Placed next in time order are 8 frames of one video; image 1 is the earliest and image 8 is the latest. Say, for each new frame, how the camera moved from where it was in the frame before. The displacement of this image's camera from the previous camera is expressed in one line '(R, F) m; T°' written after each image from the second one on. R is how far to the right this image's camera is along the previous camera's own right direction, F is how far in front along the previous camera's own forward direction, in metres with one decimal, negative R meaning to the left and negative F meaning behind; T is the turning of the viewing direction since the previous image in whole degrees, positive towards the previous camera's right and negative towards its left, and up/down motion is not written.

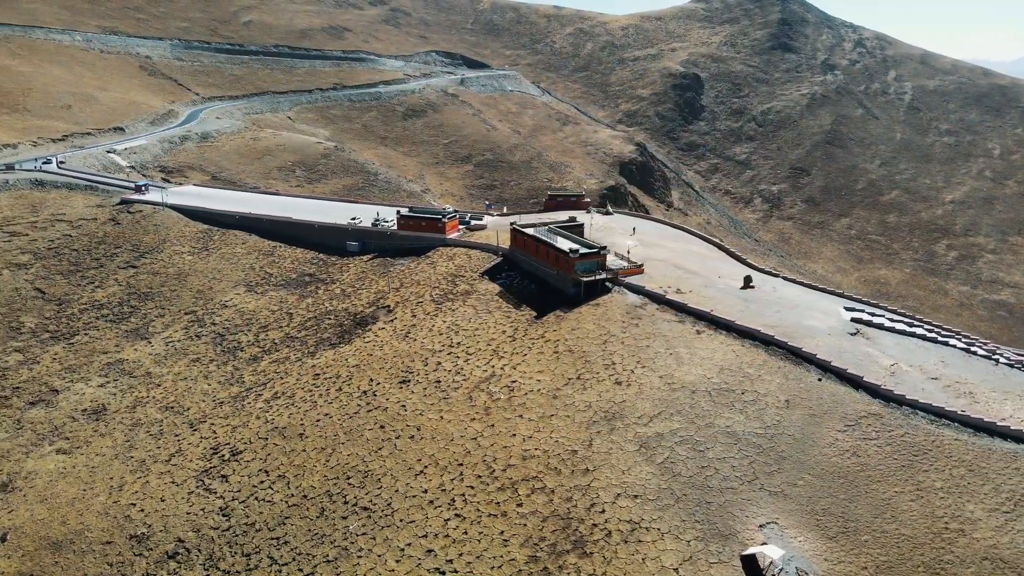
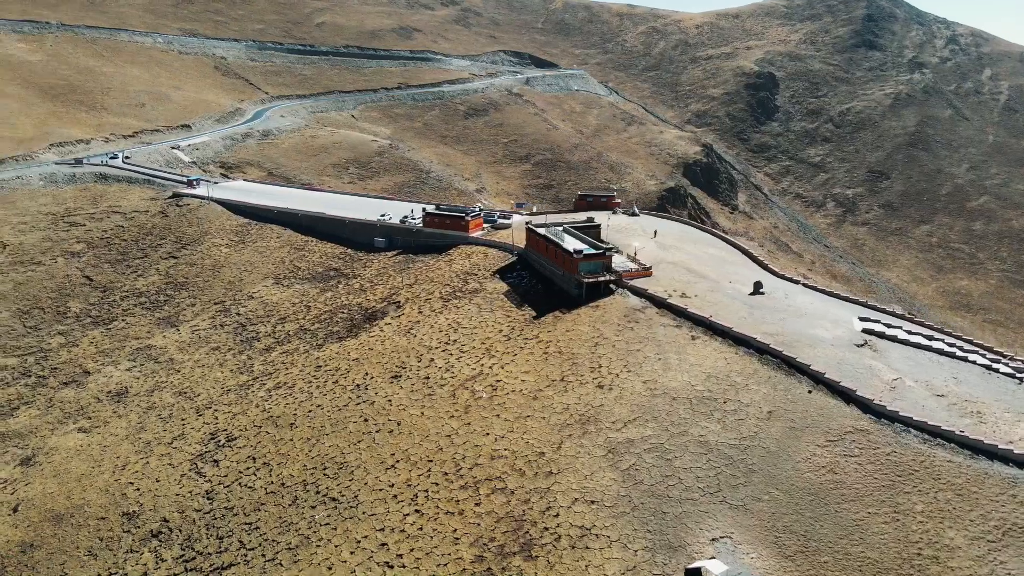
(+2.7, +0.2) m; -6°
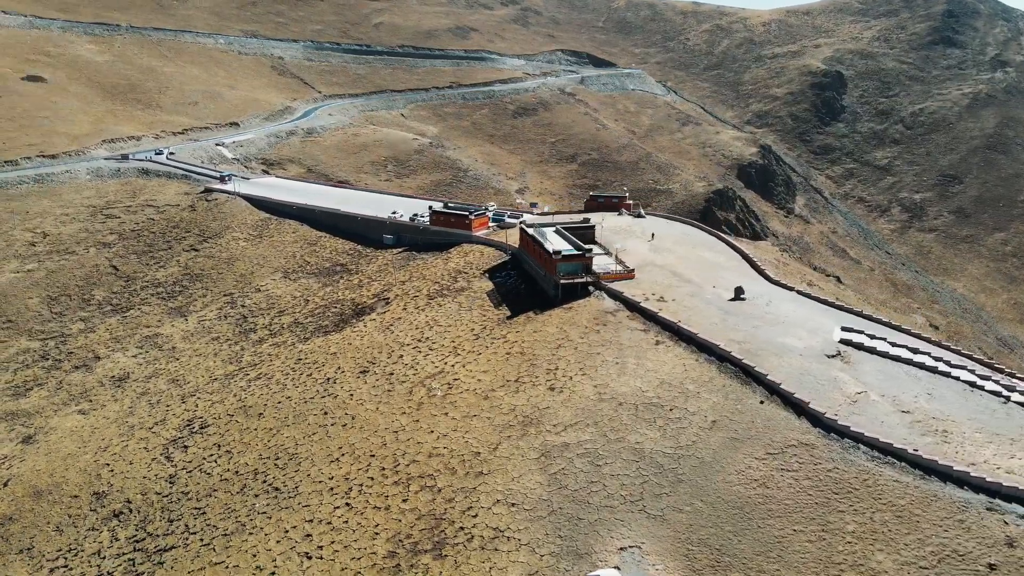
(+3.3, +0.2) m; -5°
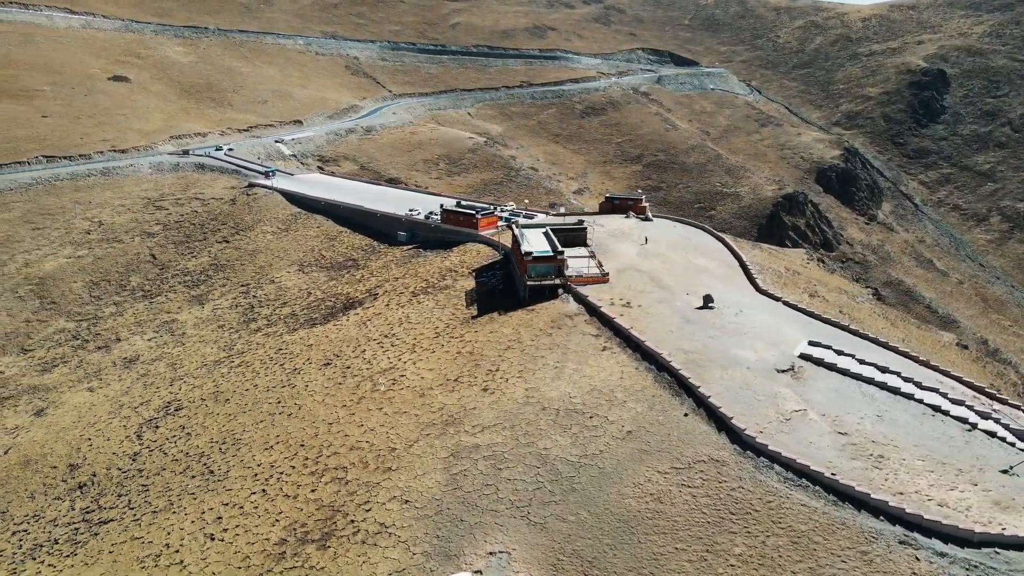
(+4.4, +0.2) m; -7°
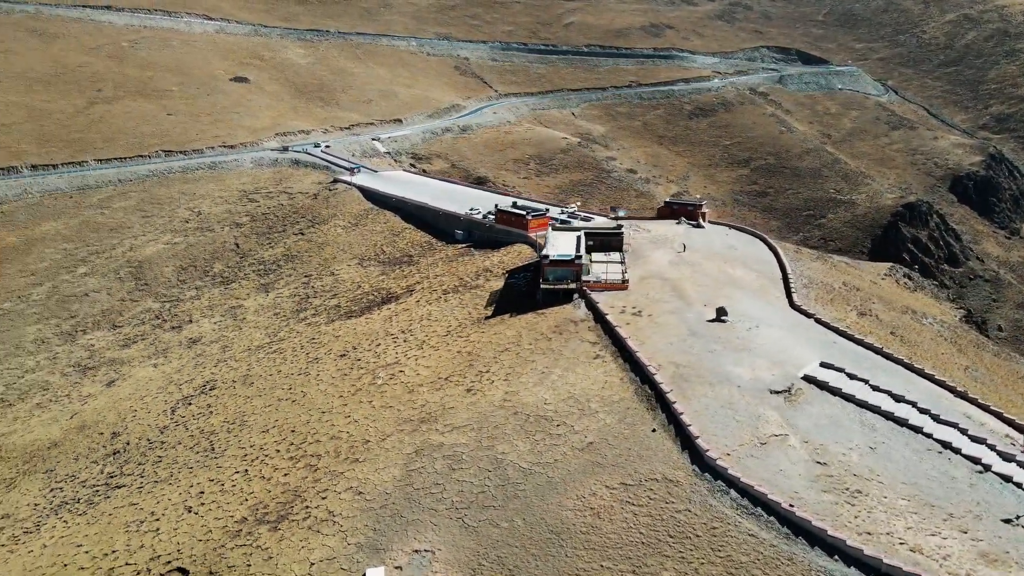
(+3.9, +0.3) m; -9°
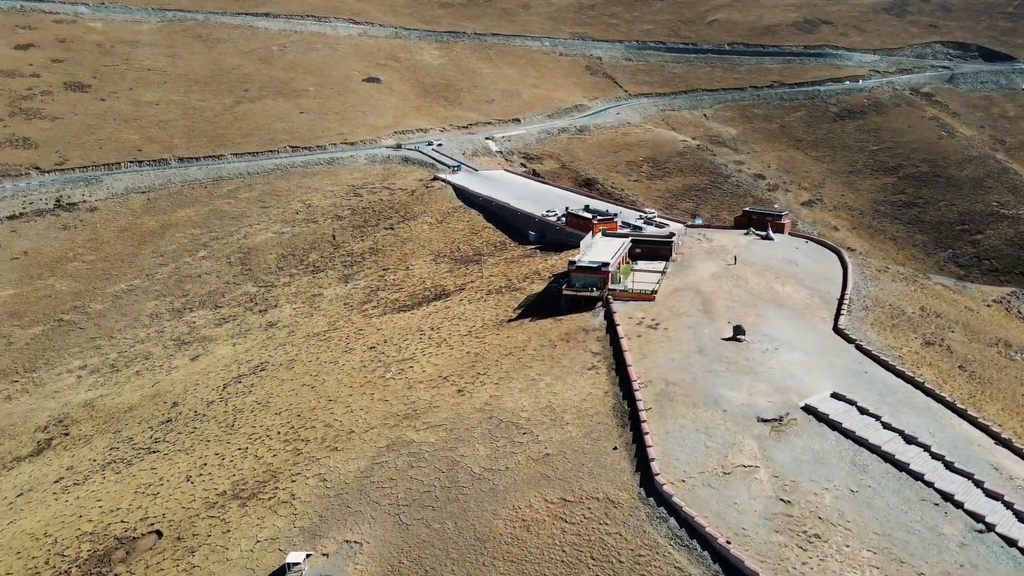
(+4.4, +0.5) m; -11°
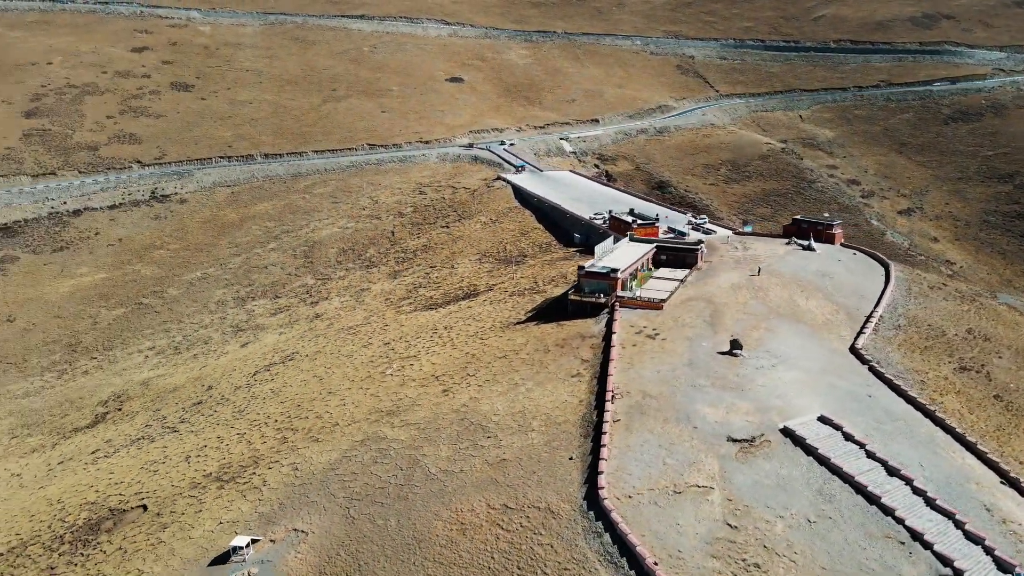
(+3.3, +0.2) m; -8°
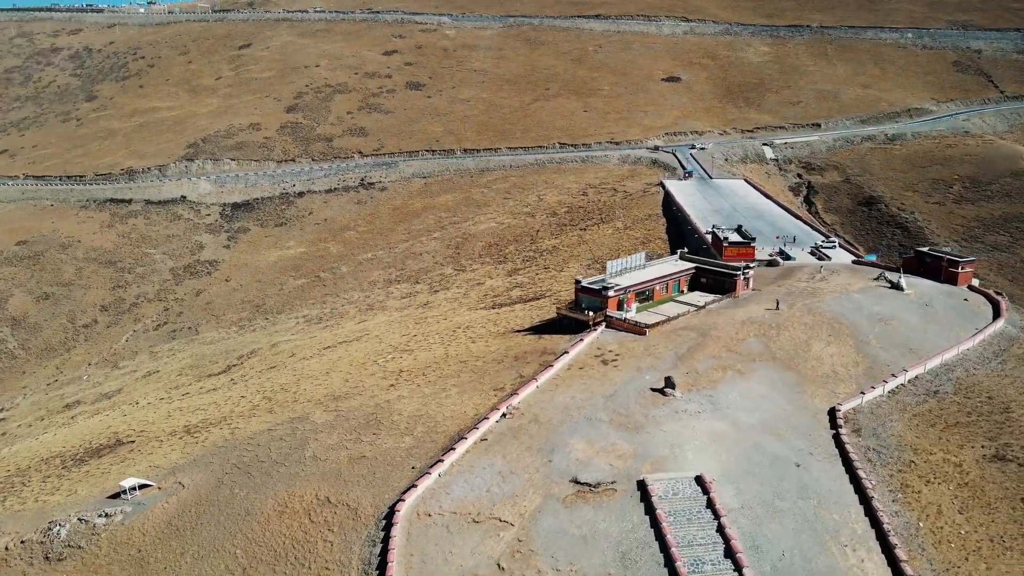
(+9.5, +1.9) m; -21°
